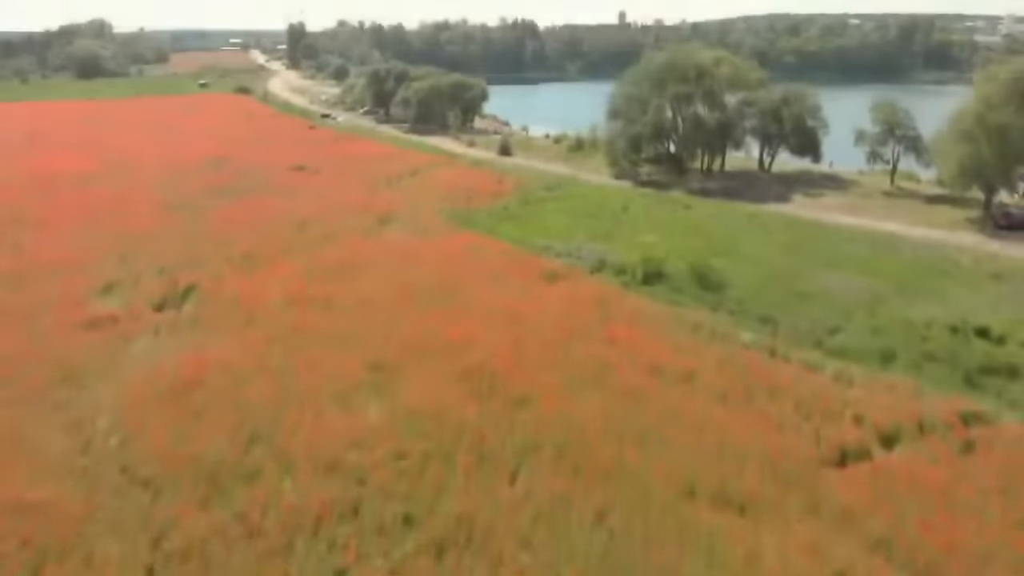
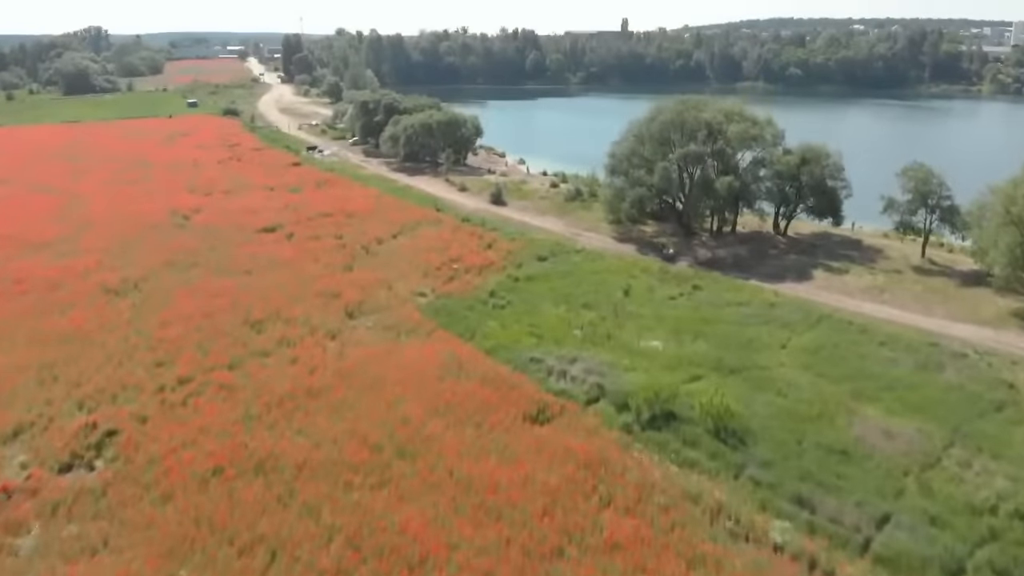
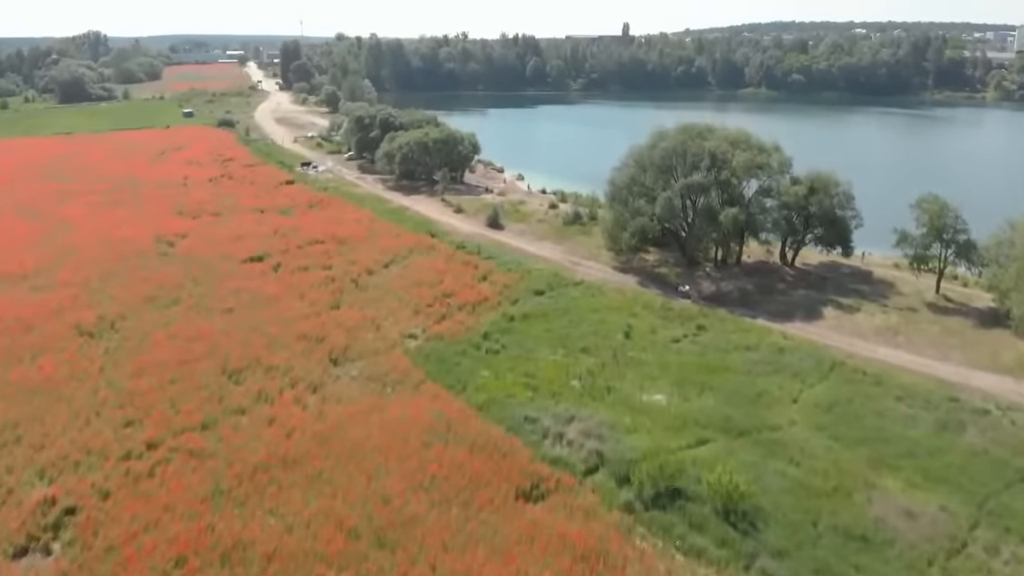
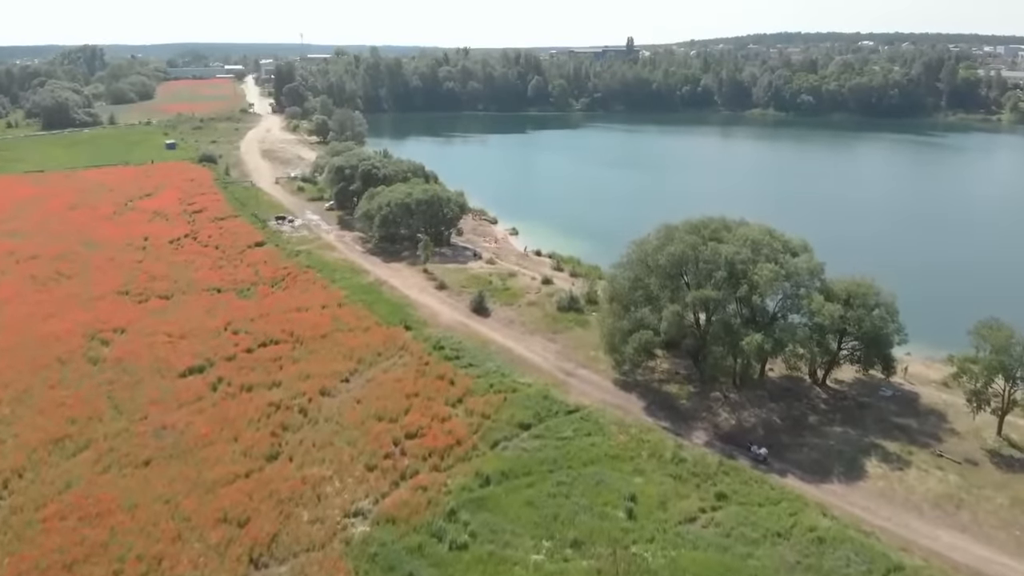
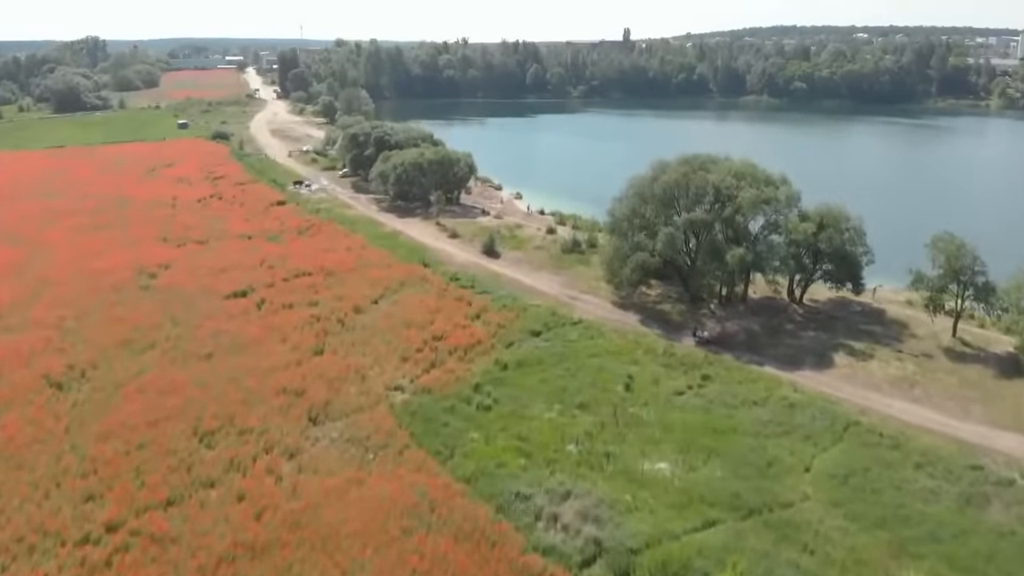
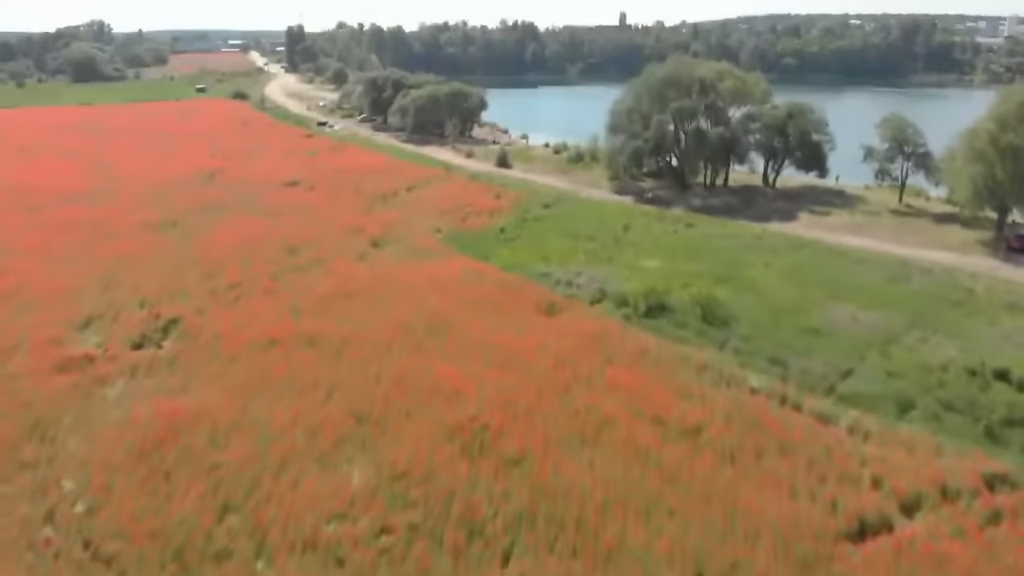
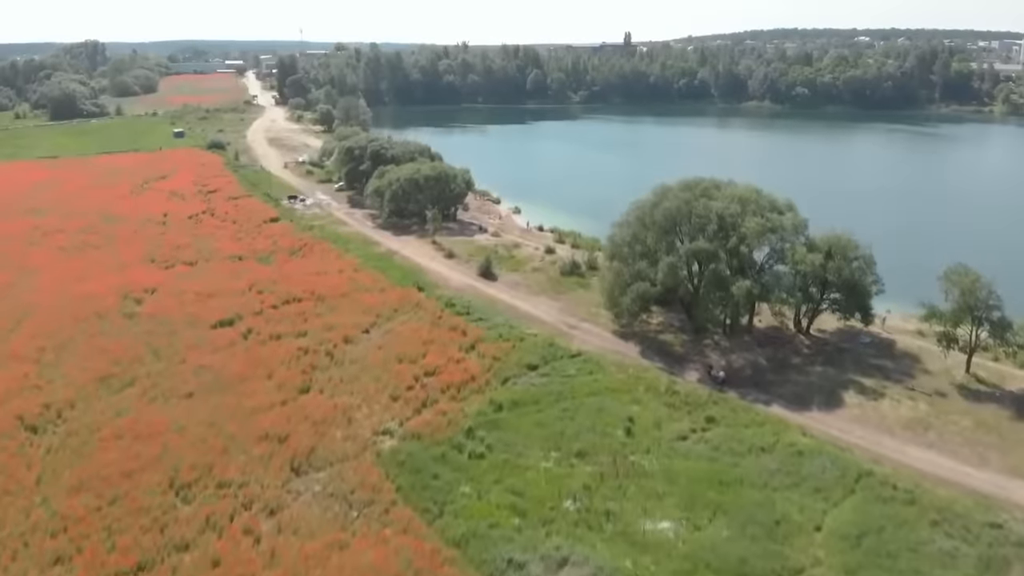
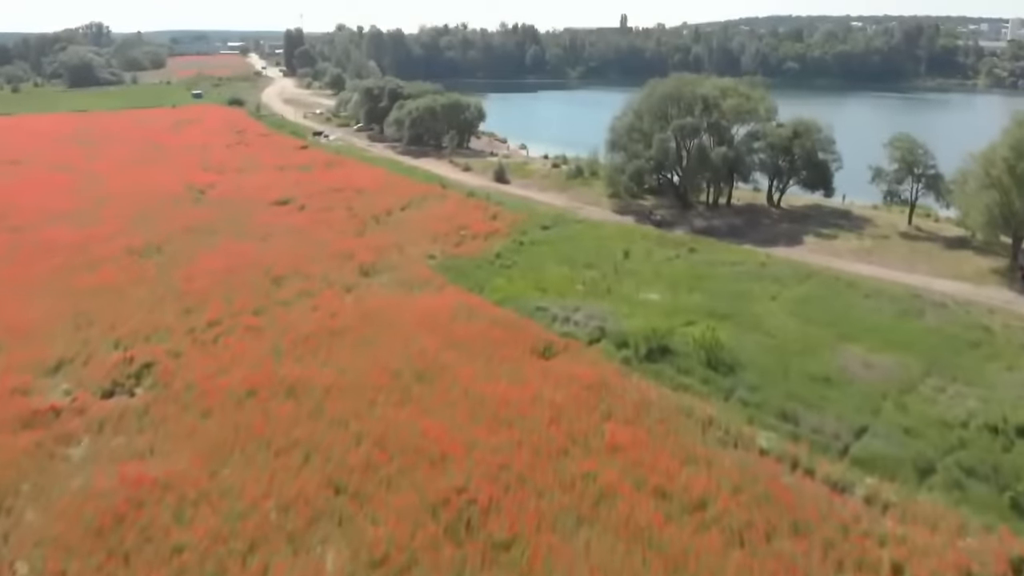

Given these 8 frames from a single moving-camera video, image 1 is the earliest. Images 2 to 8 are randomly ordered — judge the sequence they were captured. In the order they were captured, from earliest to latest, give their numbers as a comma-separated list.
6, 8, 2, 3, 5, 7, 4
